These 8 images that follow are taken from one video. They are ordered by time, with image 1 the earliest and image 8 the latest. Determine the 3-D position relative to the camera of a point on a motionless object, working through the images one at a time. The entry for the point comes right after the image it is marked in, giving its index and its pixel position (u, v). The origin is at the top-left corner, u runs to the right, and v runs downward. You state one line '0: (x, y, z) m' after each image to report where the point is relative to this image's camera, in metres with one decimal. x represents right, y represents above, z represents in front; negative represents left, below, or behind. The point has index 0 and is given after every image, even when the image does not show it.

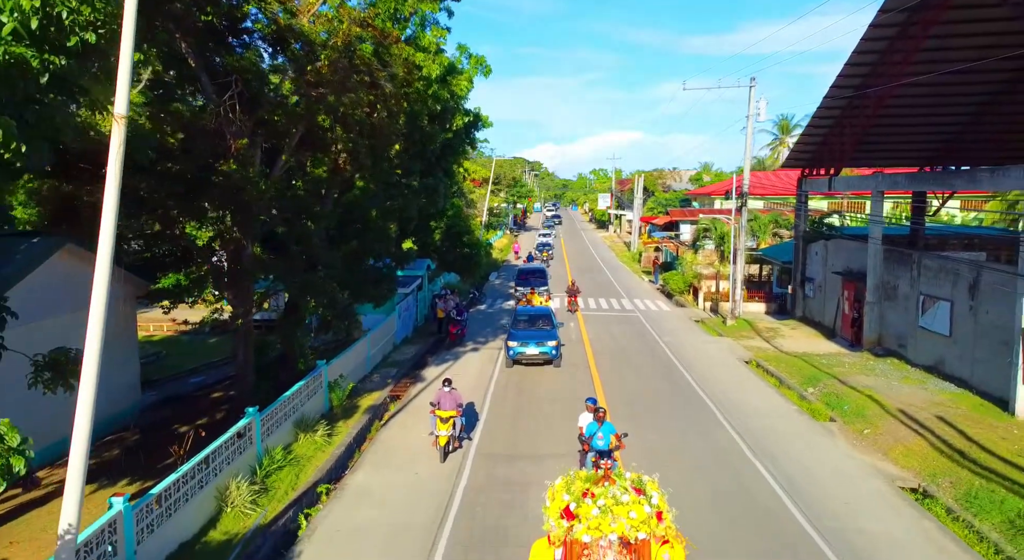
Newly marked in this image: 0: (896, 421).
0: (+7.3, -2.6, +13.8) m
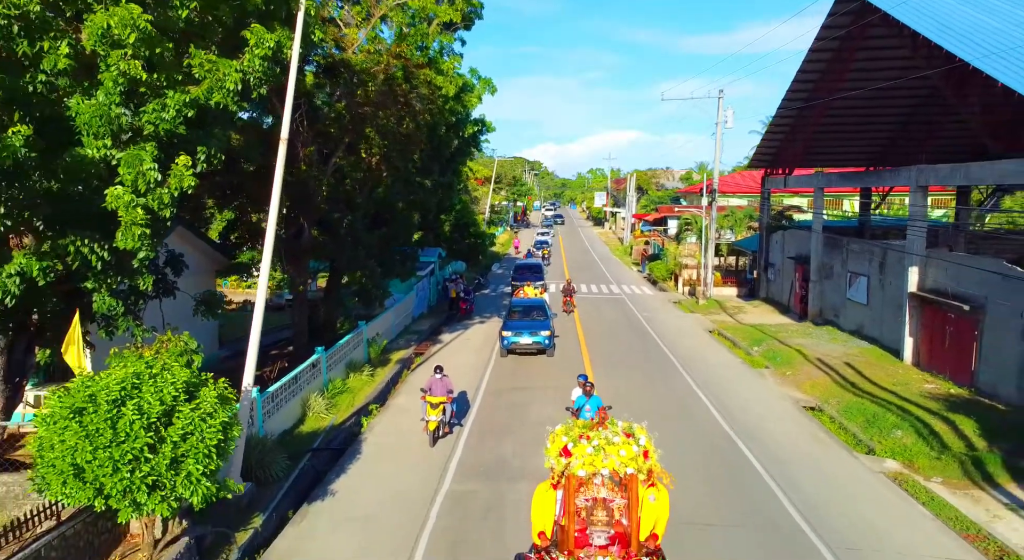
0: (+7.3, -2.0, +17.7) m
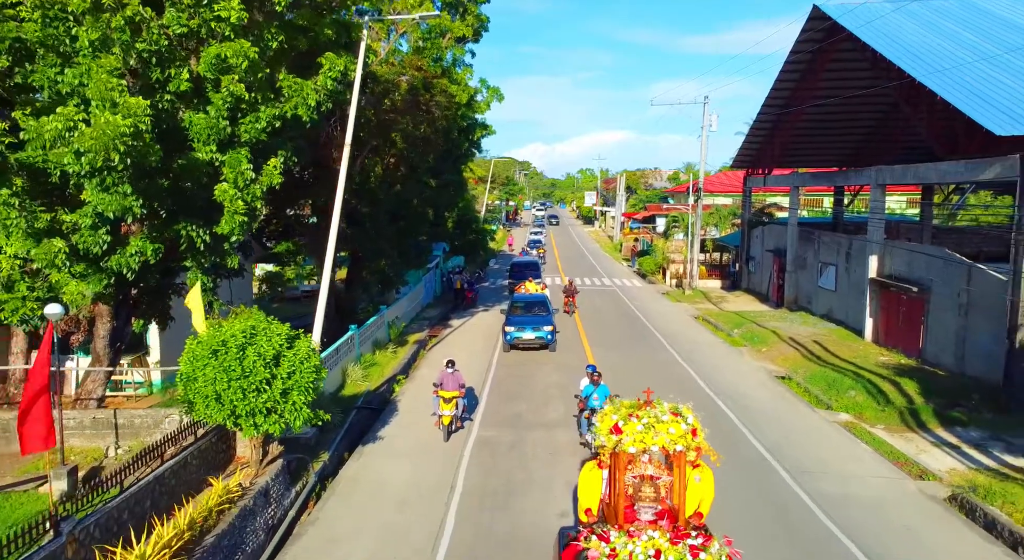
0: (+7.5, -1.7, +20.0) m
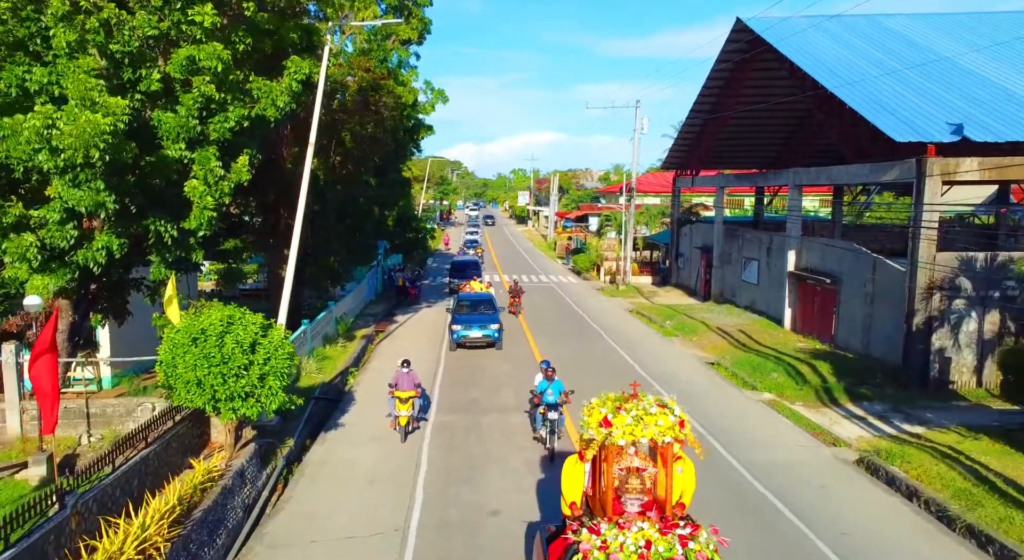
0: (+5.9, -1.5, +21.5) m
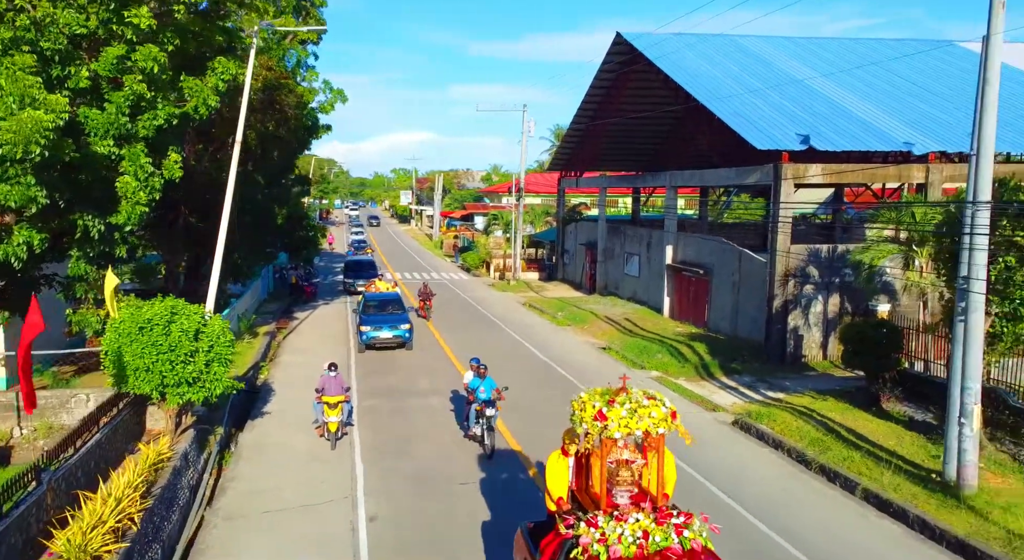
0: (+2.9, -1.3, +23.4) m
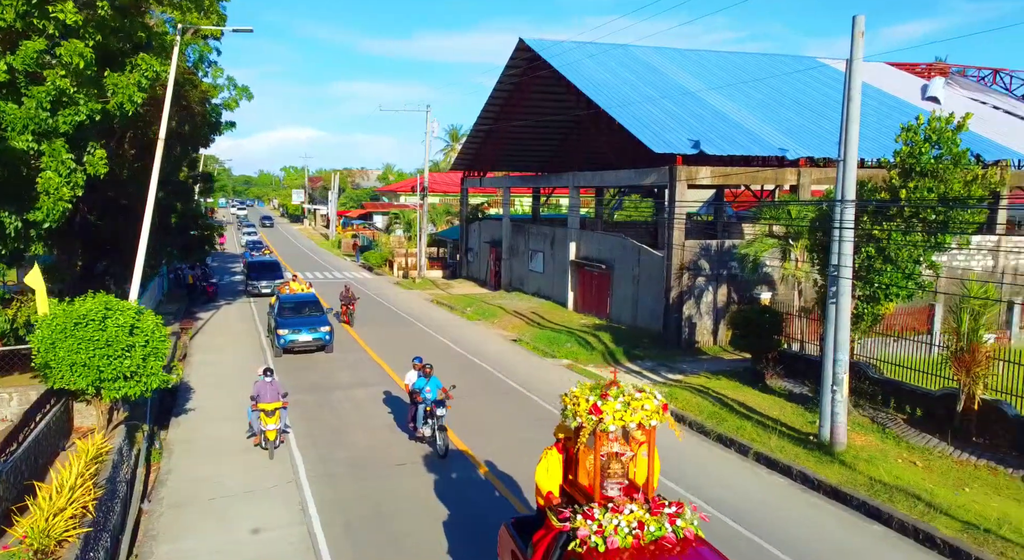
0: (-0.1, -1.2, +24.4) m
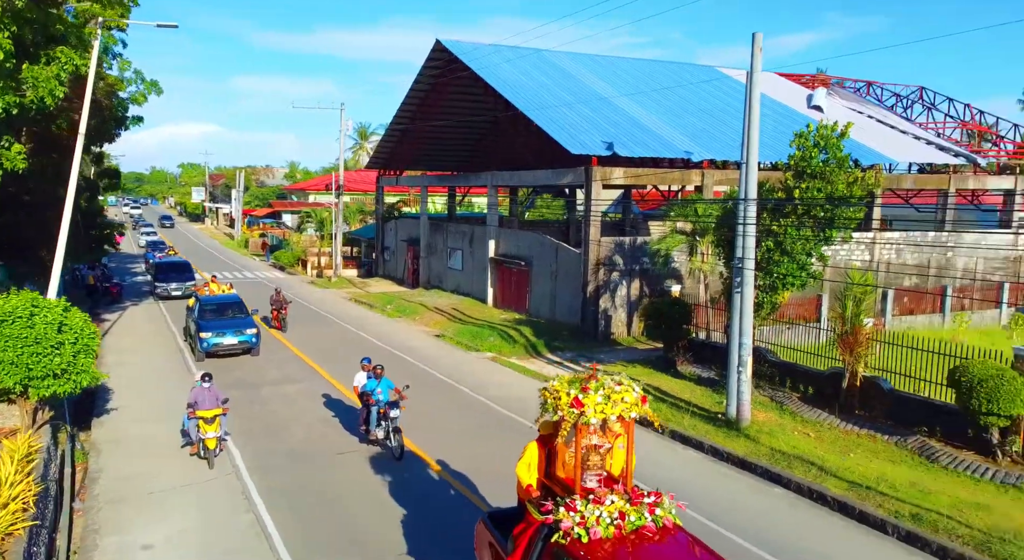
0: (-2.8, -1.1, +24.8) m
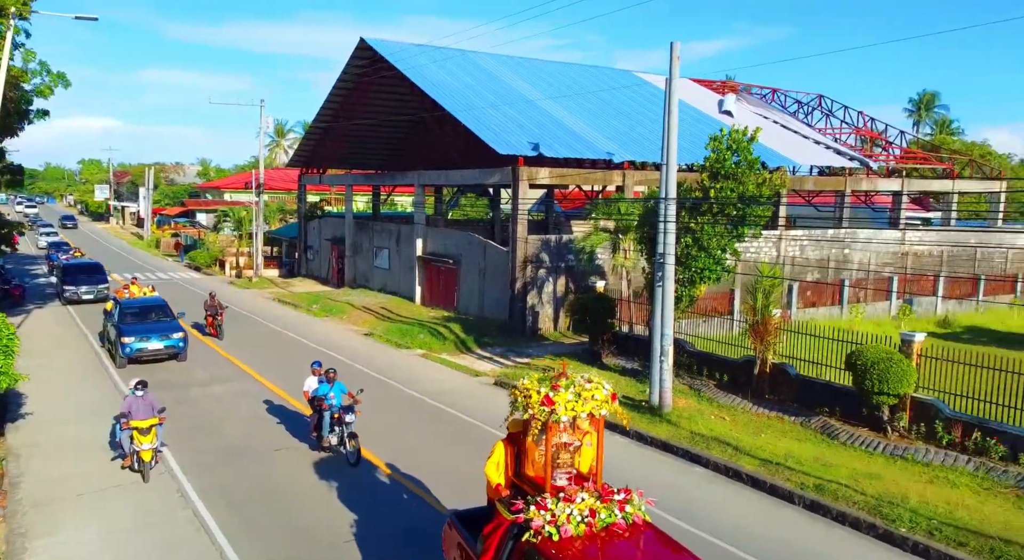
0: (-5.3, -1.1, +24.8) m
